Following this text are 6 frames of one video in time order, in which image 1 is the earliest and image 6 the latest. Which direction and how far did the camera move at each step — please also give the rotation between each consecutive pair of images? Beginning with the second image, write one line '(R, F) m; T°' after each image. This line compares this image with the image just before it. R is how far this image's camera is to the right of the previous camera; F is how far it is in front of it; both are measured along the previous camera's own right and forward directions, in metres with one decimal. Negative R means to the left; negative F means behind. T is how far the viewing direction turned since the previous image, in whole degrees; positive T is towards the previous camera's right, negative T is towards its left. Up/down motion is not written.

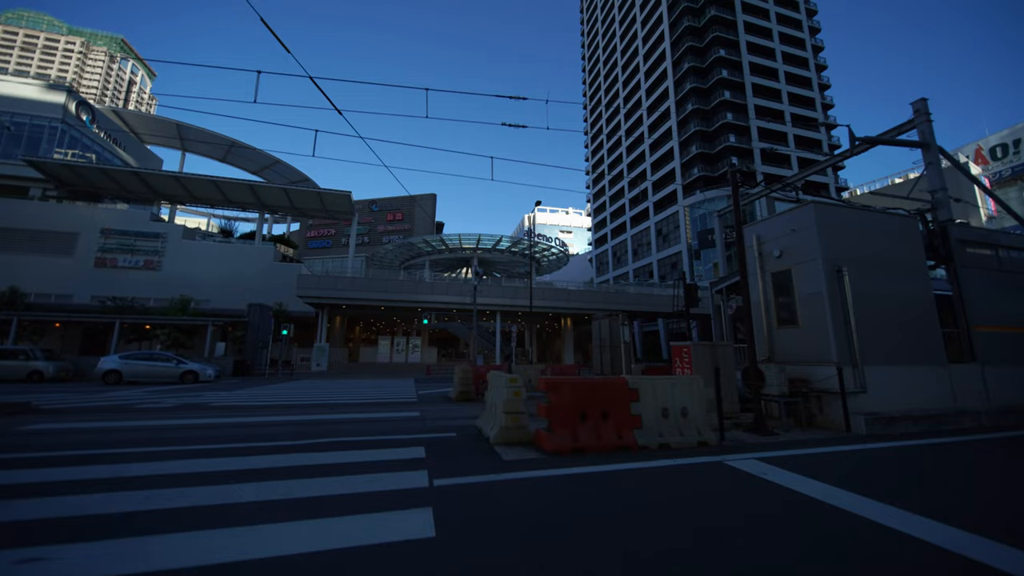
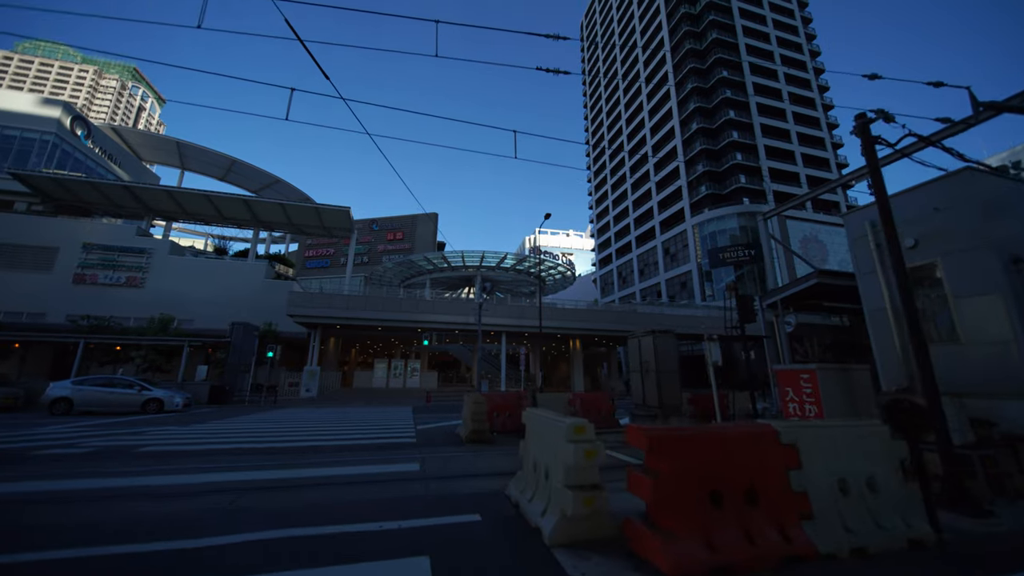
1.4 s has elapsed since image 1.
(-0.5, +2.1) m; 0°
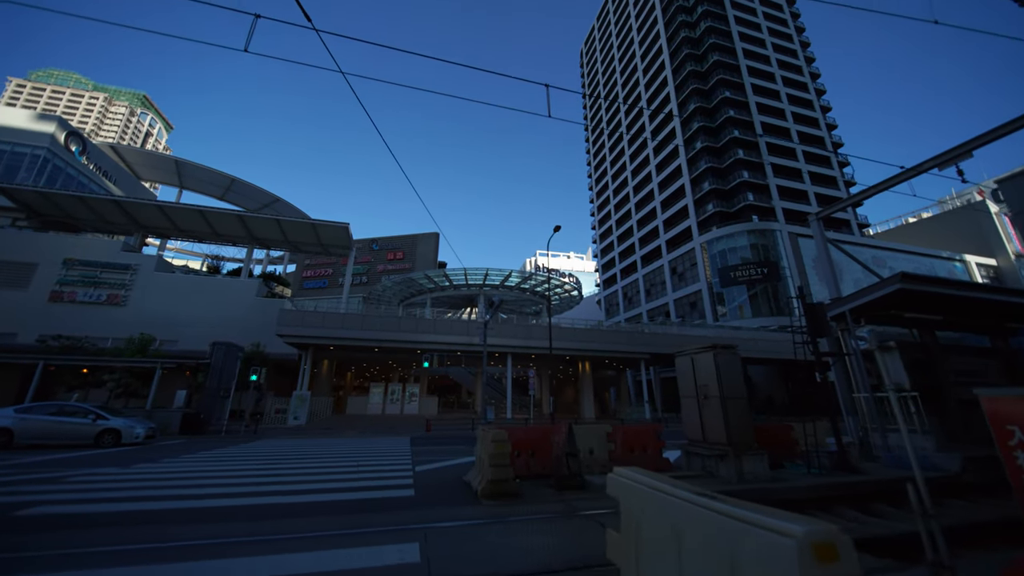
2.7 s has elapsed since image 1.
(-0.5, +1.9) m; 0°
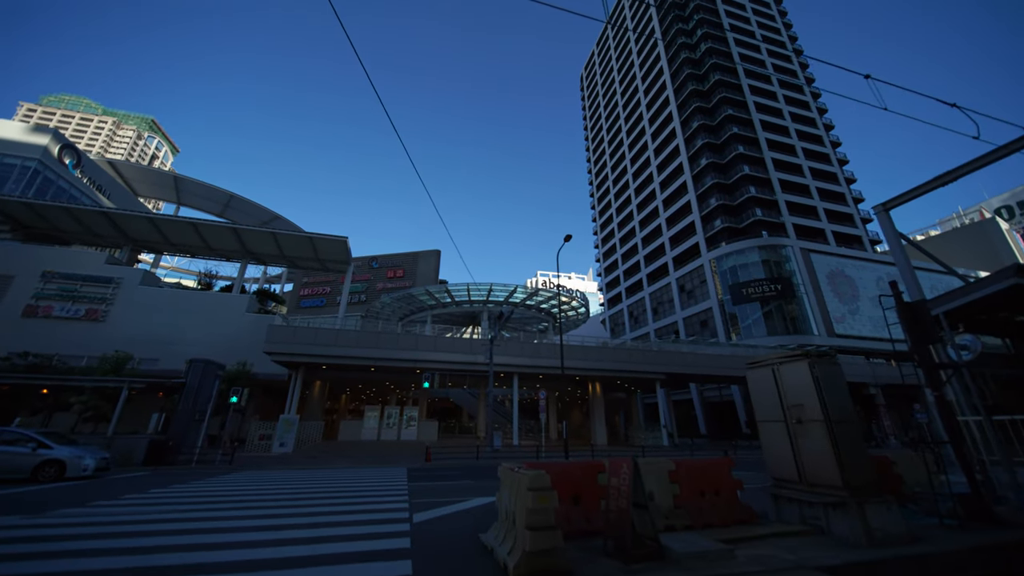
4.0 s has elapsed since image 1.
(-0.5, +1.8) m; 0°
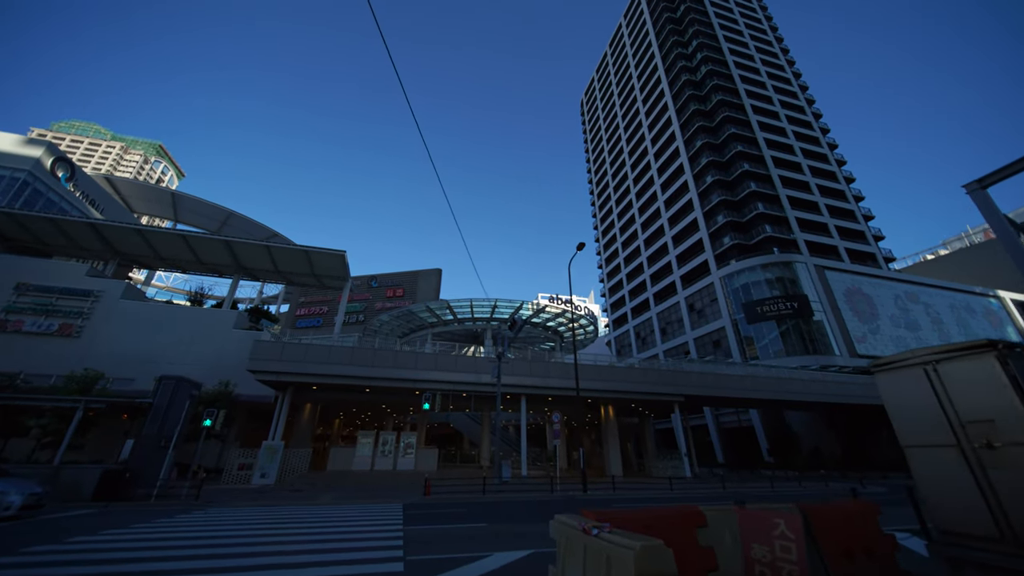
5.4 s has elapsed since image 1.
(-0.5, +1.8) m; 0°
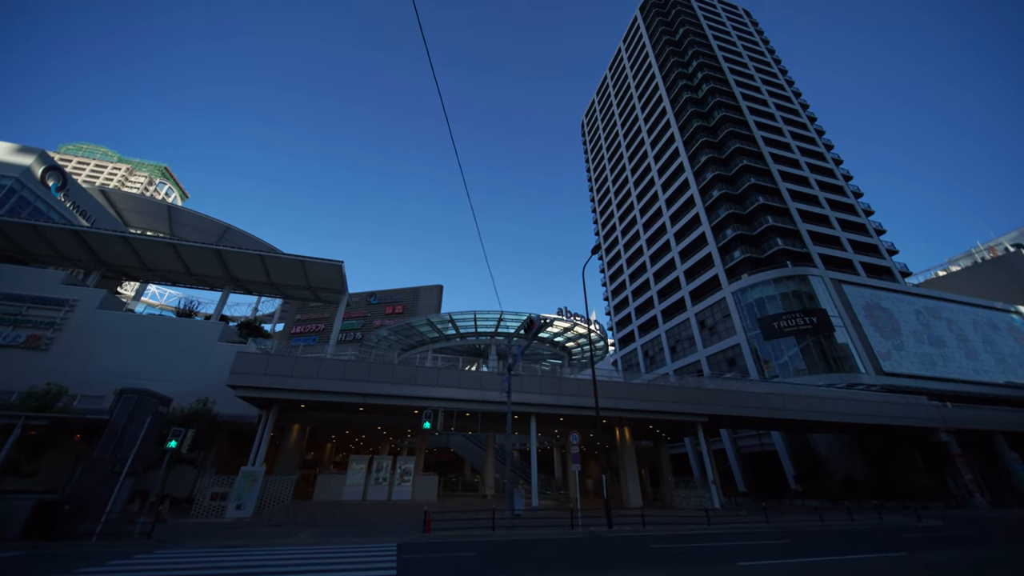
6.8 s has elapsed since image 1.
(-0.5, +1.9) m; 0°
